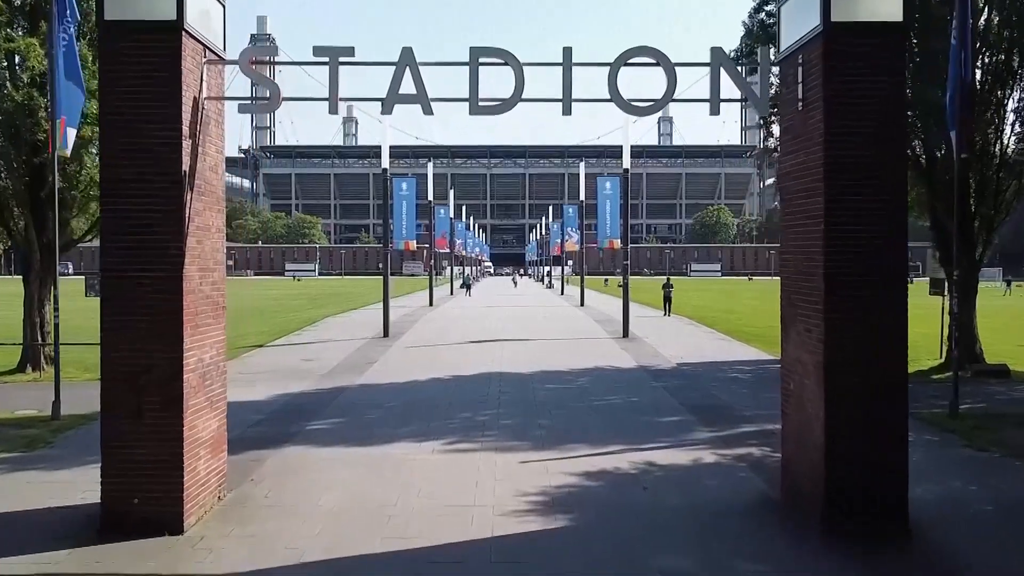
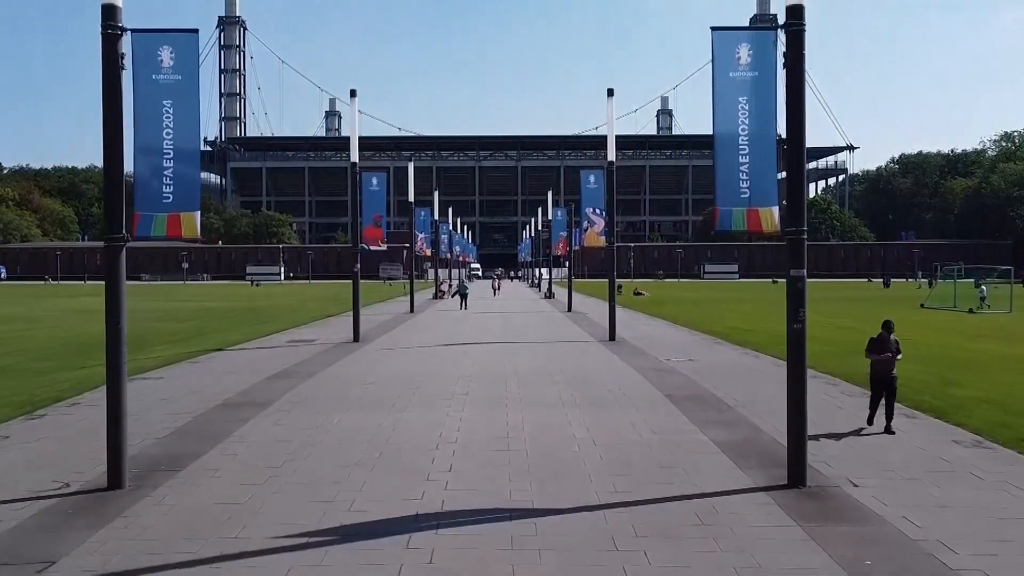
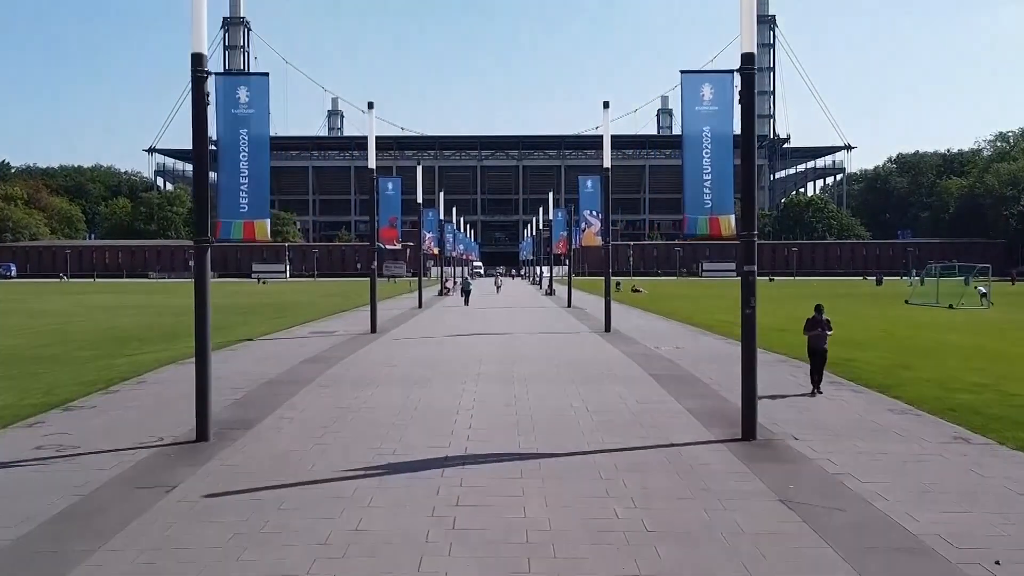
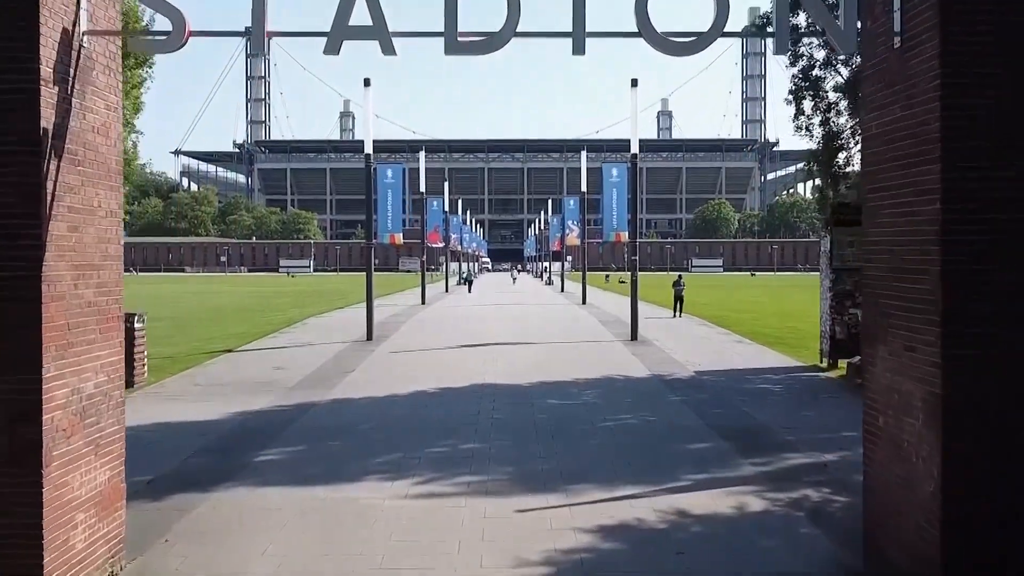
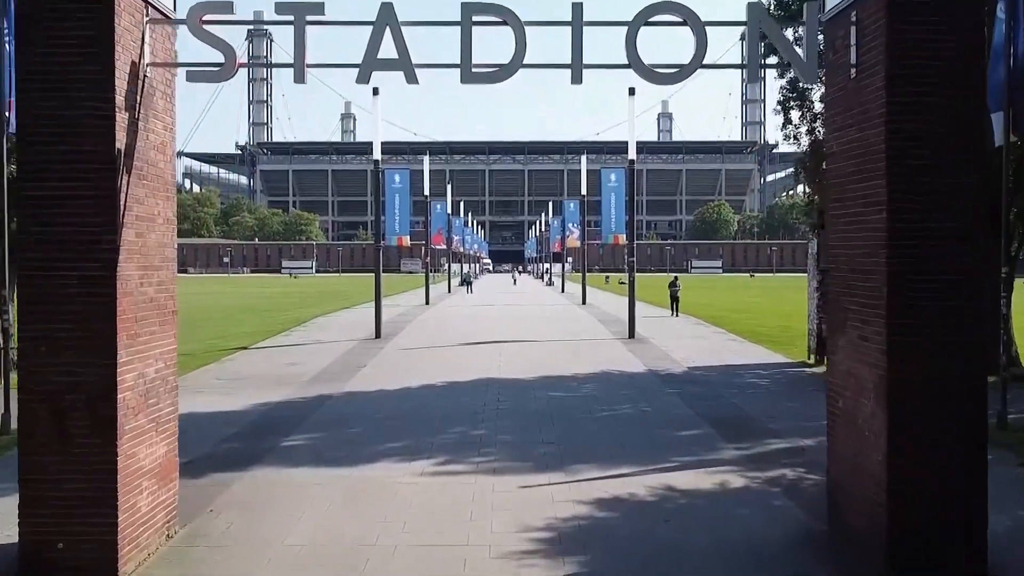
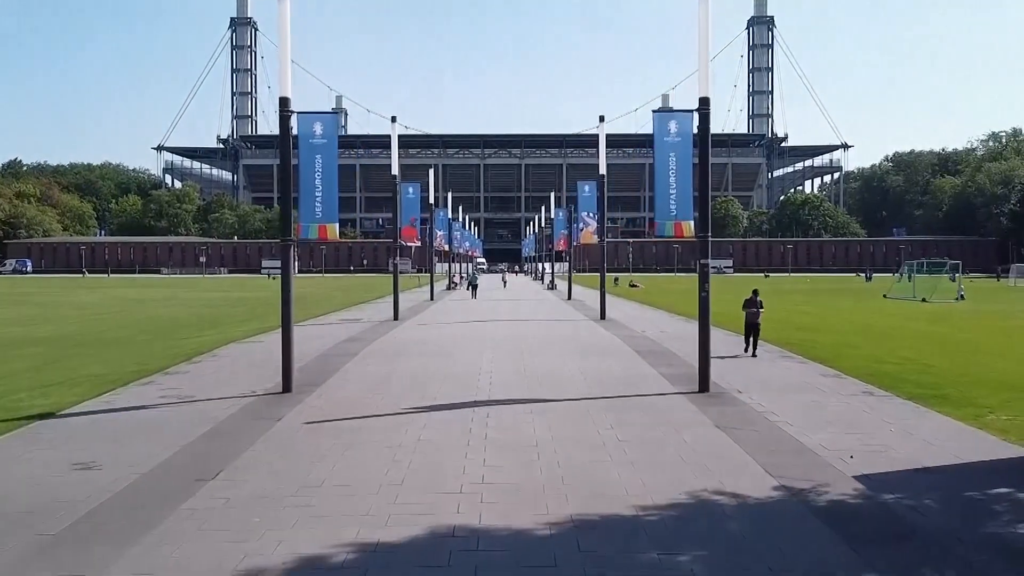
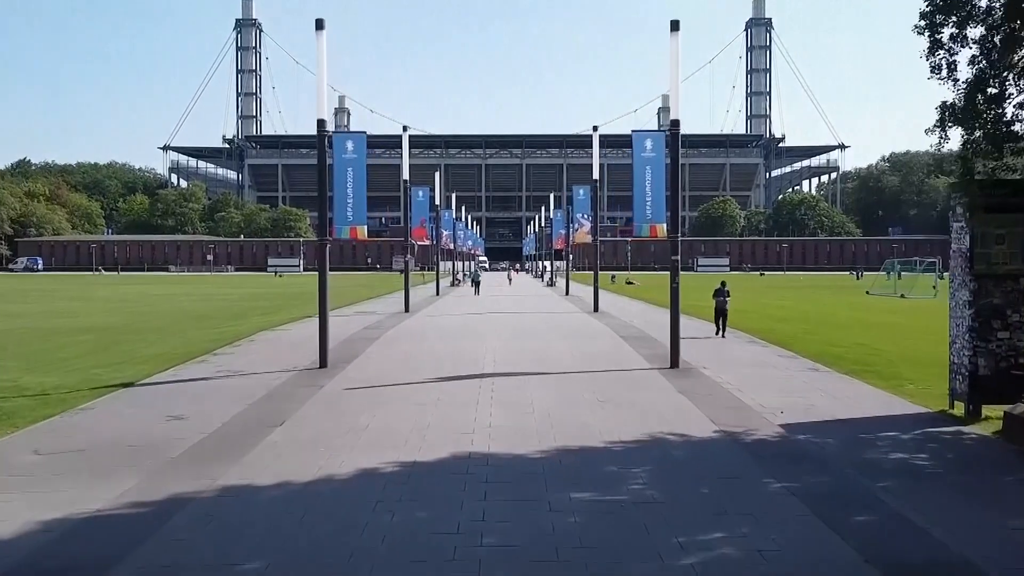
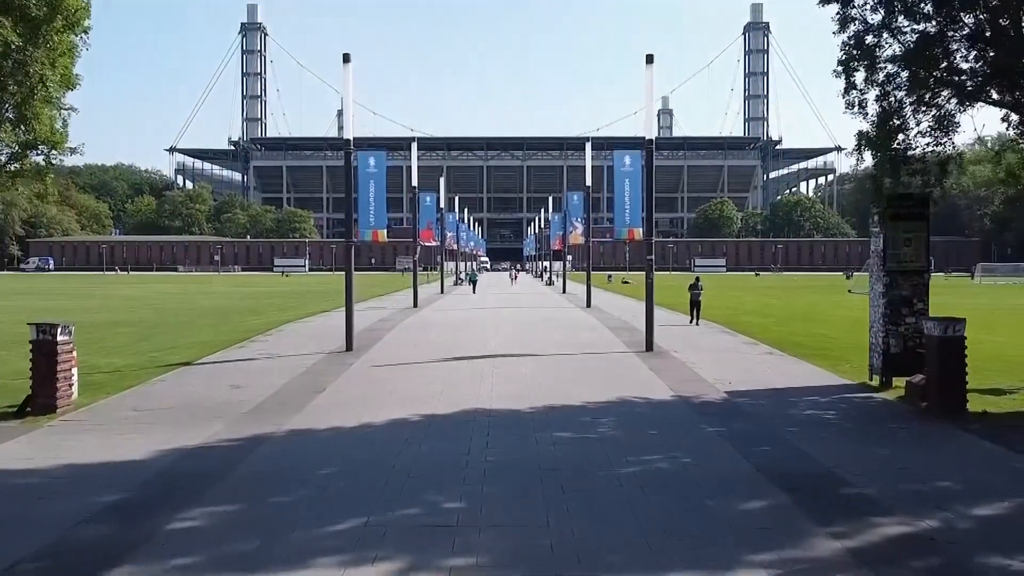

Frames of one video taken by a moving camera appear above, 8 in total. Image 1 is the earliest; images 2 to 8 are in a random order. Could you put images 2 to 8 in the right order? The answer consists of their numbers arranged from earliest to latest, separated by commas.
5, 4, 8, 7, 6, 3, 2
